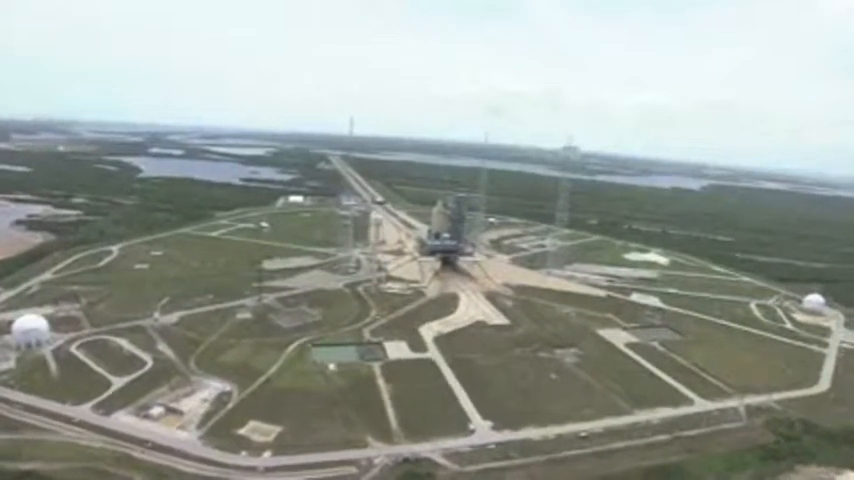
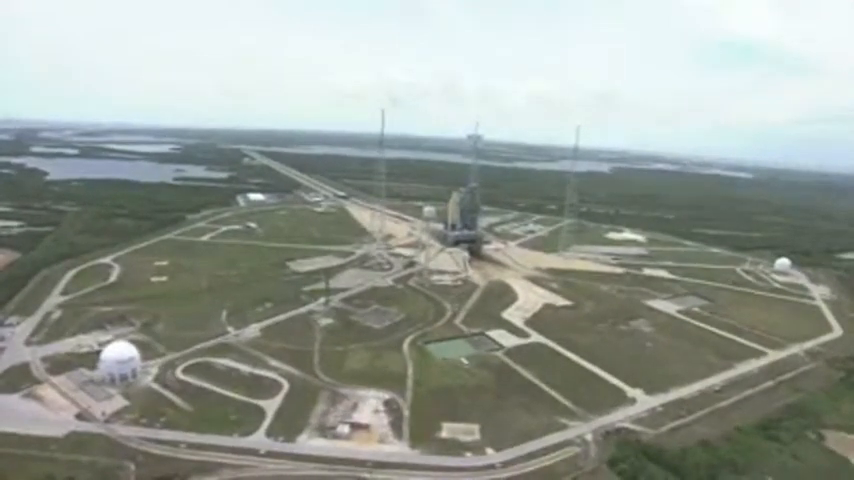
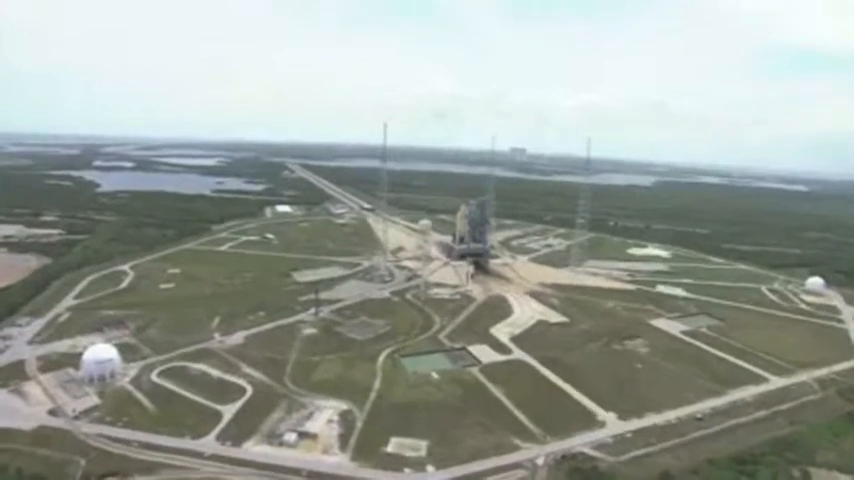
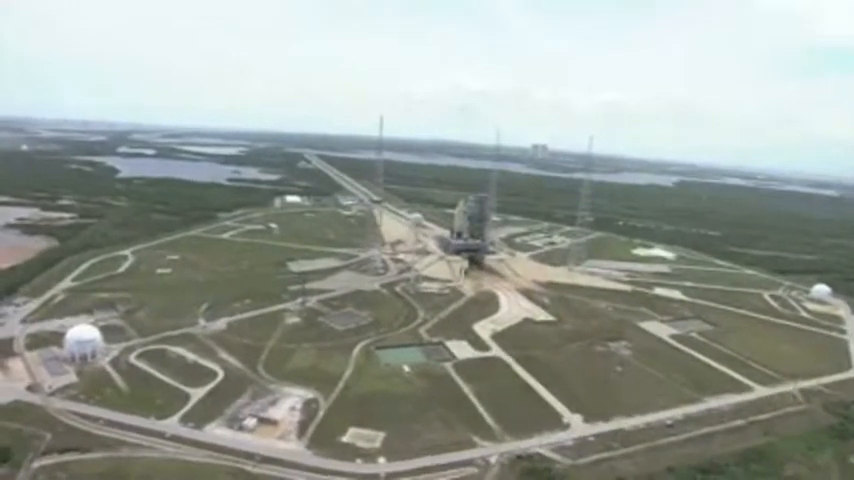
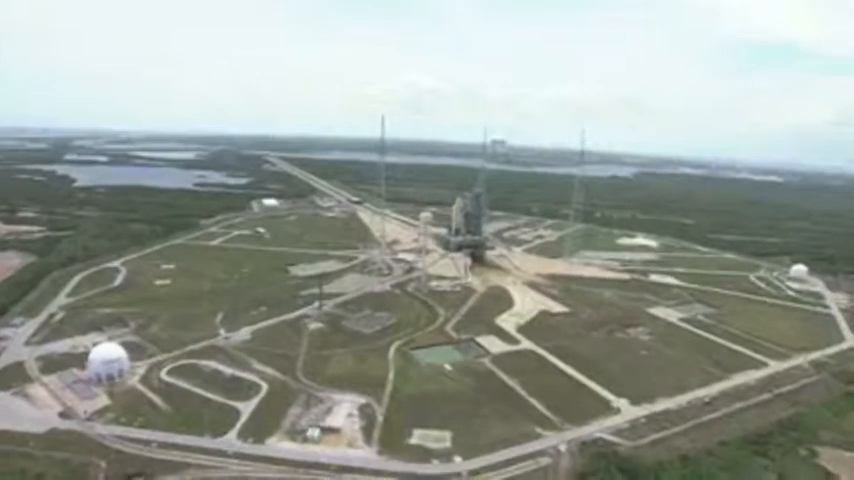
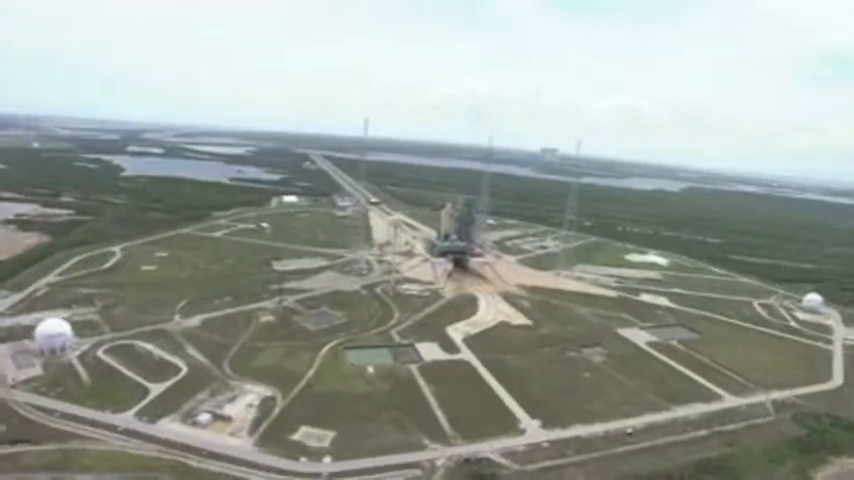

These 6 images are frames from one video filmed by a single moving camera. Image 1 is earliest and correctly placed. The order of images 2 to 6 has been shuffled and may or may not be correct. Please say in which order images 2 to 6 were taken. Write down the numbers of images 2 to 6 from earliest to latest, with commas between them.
6, 4, 3, 5, 2
